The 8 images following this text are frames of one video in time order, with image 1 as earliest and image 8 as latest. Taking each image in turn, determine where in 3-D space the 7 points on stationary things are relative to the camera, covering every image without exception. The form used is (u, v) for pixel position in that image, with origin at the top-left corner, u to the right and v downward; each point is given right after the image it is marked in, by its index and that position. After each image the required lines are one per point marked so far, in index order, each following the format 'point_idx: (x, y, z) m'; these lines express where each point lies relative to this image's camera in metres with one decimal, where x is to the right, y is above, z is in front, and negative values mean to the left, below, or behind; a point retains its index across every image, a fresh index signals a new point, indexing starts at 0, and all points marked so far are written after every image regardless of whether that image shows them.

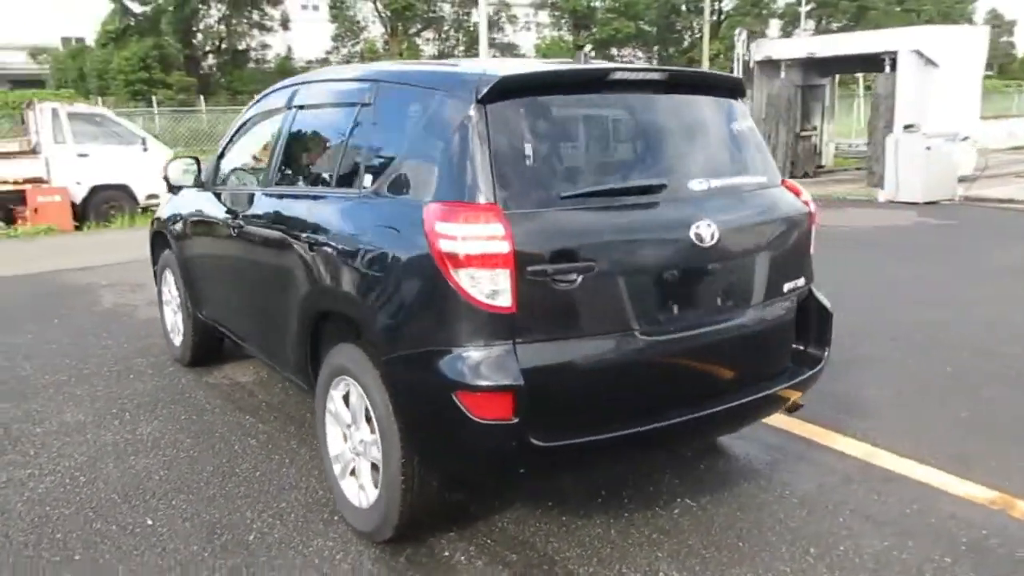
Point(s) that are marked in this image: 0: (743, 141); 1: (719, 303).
0: (+1.0, +0.6, +3.6) m
1: (+0.8, -0.1, +3.2) m
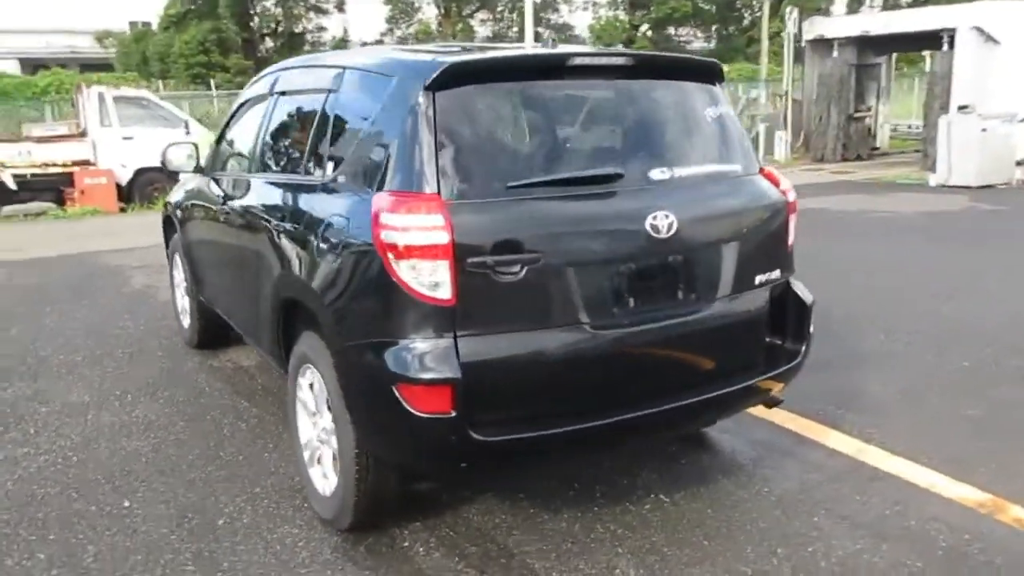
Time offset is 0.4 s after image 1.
0: (+0.9, +0.7, +3.5) m
1: (+0.6, 0.0, +3.1) m
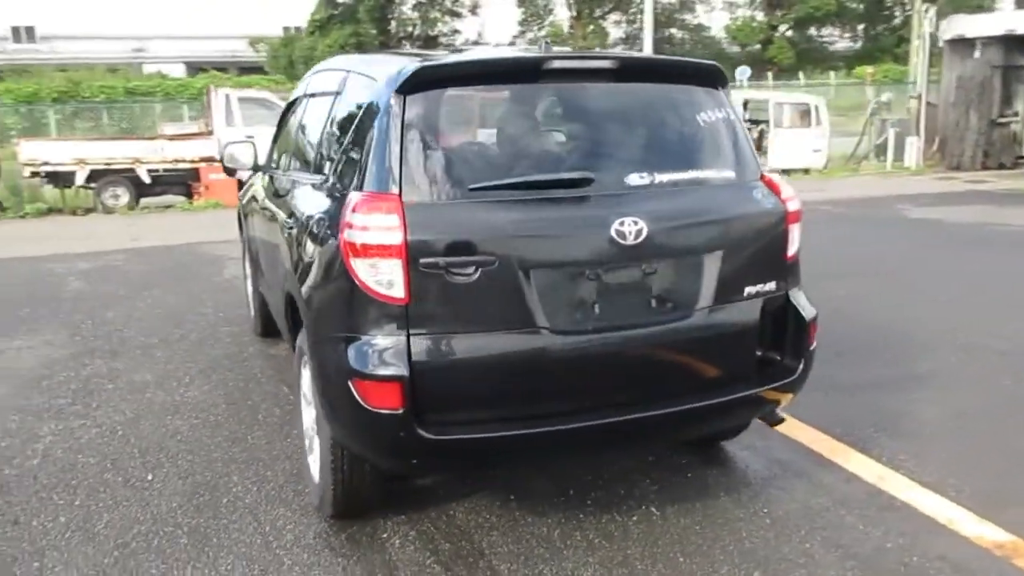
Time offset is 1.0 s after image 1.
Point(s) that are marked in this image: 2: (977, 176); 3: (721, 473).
0: (+0.9, +0.6, +3.4) m
1: (+0.5, -0.1, +3.0) m
2: (+9.3, +2.2, +16.7) m
3: (+1.0, -0.9, +3.9) m
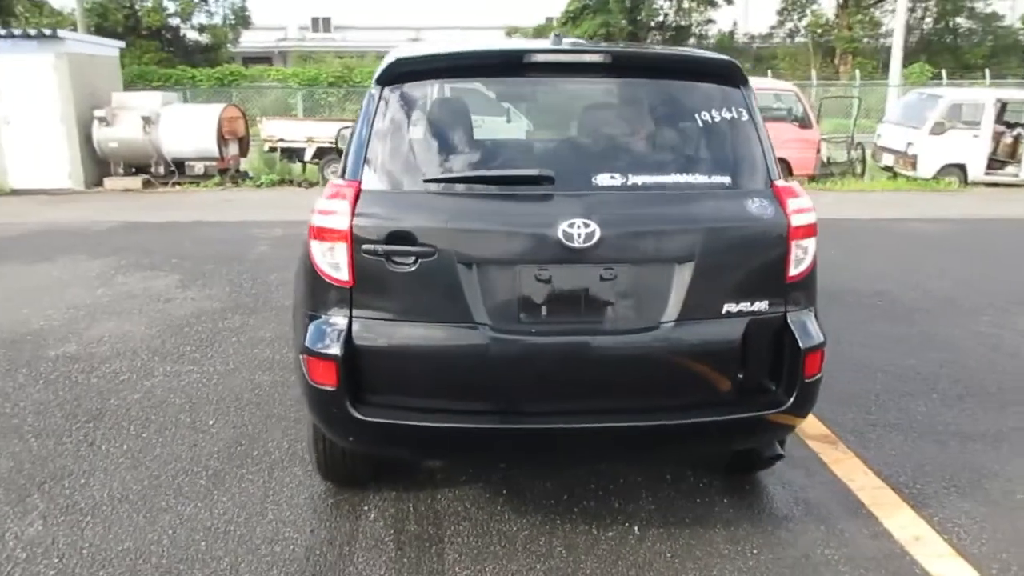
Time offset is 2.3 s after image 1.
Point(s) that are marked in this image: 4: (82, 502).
0: (+0.8, +0.6, +3.1) m
1: (+0.3, -0.1, +2.9) m
2: (+12.9, +1.4, +13.5) m
3: (+1.0, -0.9, +3.6) m
4: (-1.8, -0.9, +3.6) m
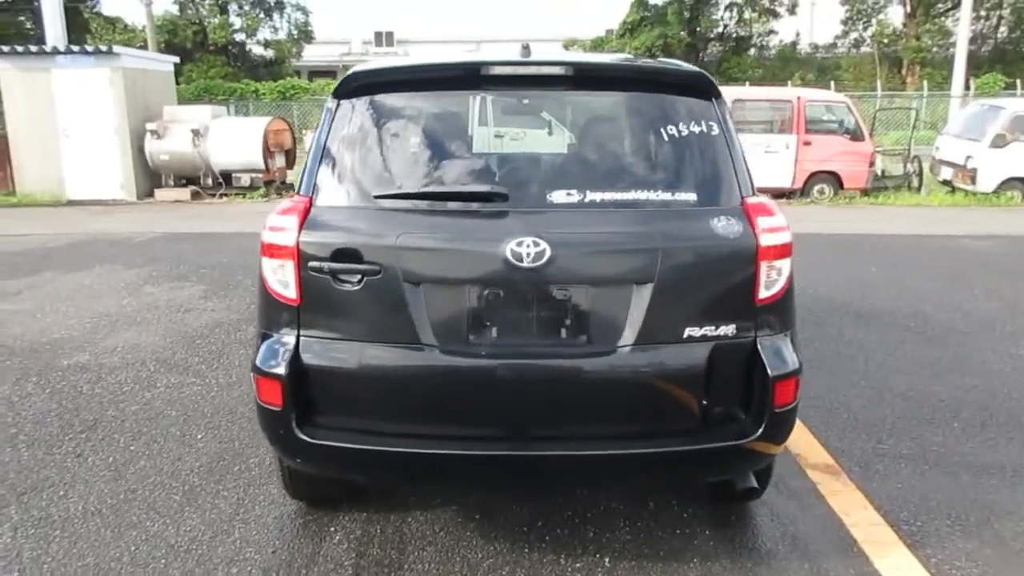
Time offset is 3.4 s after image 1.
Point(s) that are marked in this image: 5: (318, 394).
0: (+0.7, +0.5, +3.0) m
1: (+0.2, -0.2, +2.7) m
2: (+13.4, +1.0, +12.4) m
3: (+0.8, -1.0, +3.4) m
4: (-2.0, -1.0, +3.6) m
5: (-0.7, -0.4, +2.8) m
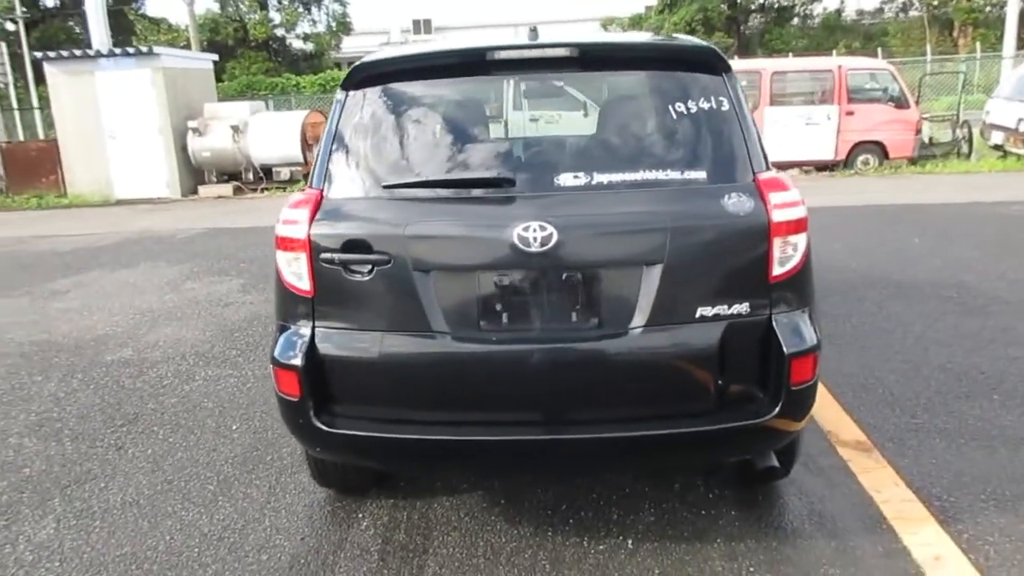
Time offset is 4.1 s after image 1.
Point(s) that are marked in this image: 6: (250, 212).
0: (+0.7, +0.6, +2.9) m
1: (+0.2, -0.1, +2.7) m
2: (+13.9, +1.7, +11.6) m
3: (+0.9, -0.9, +3.4) m
4: (-1.8, -1.0, +3.7) m
5: (-0.6, -0.3, +2.9) m
6: (-4.0, +1.2, +12.9) m
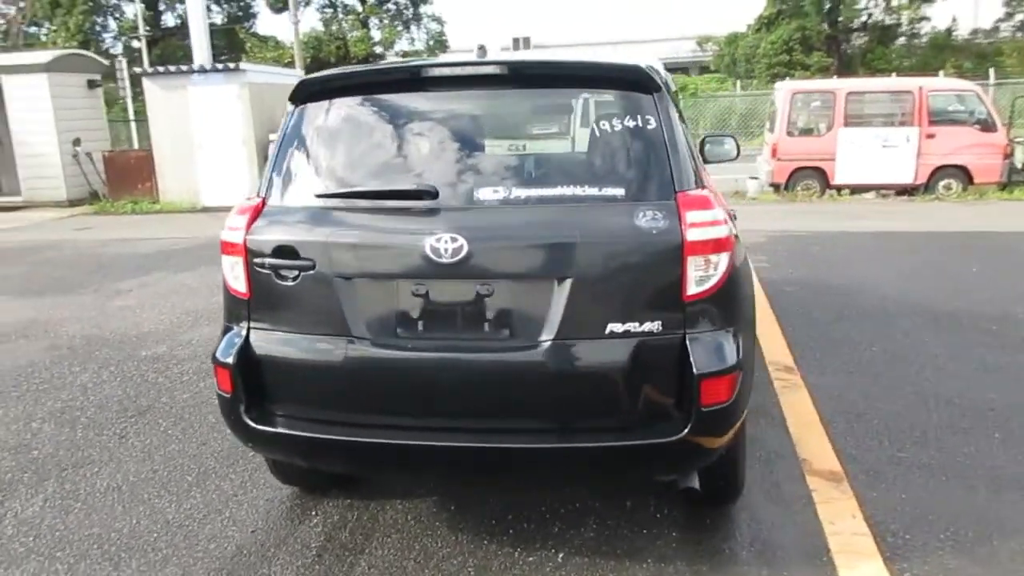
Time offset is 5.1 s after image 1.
0: (+0.5, +0.5, +2.9) m
1: (-0.1, -0.1, +2.8) m
2: (+14.6, +1.0, +10.1) m
3: (+0.7, -1.0, +3.3) m
4: (-2.0, -0.9, +4.0) m
5: (-0.9, -0.3, +3.0) m
6: (-3.1, +1.1, +13.4) m
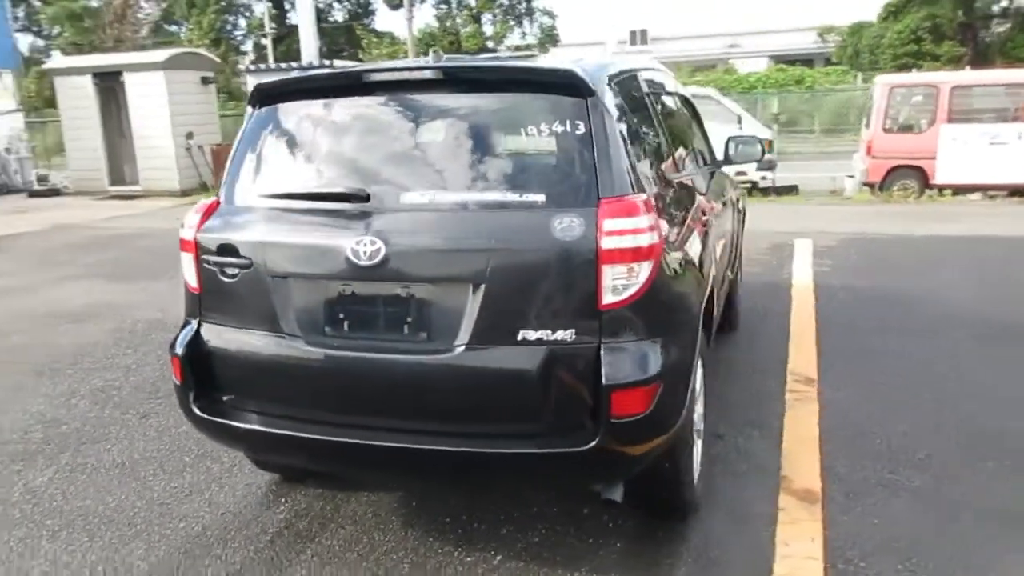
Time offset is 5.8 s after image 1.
0: (+0.2, +0.5, +2.9) m
1: (-0.3, -0.1, +2.8) m
2: (+15.2, +0.6, +8.1) m
3: (+0.5, -1.0, +3.3) m
4: (-2.1, -0.9, +4.3) m
5: (-1.1, -0.3, +3.2) m
6: (-1.9, +1.2, +13.8) m
